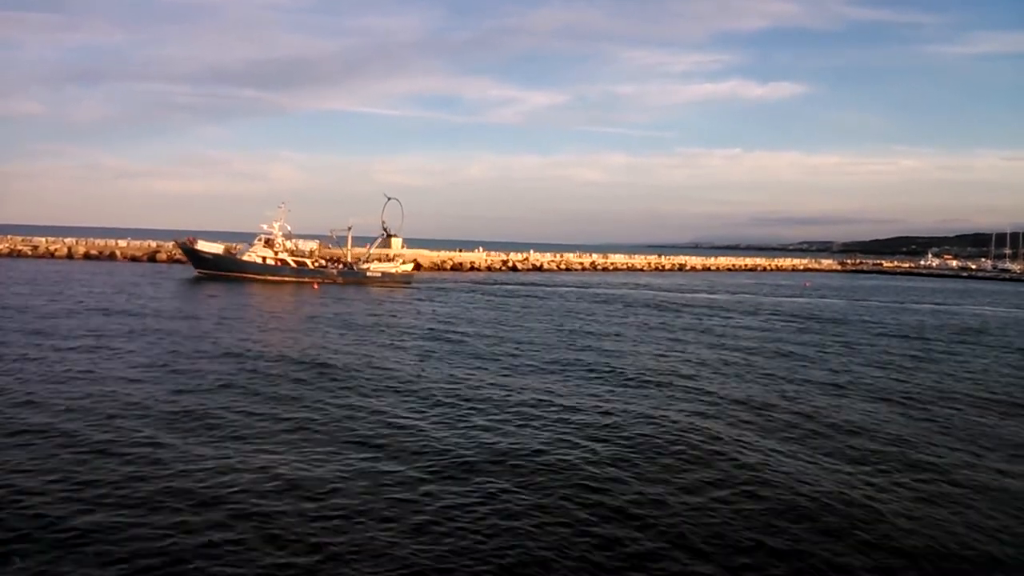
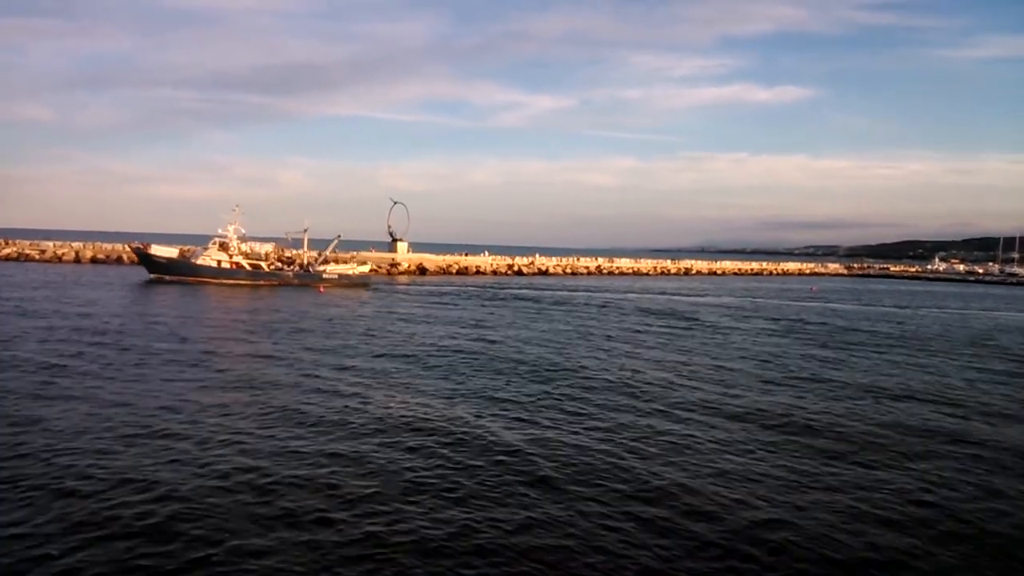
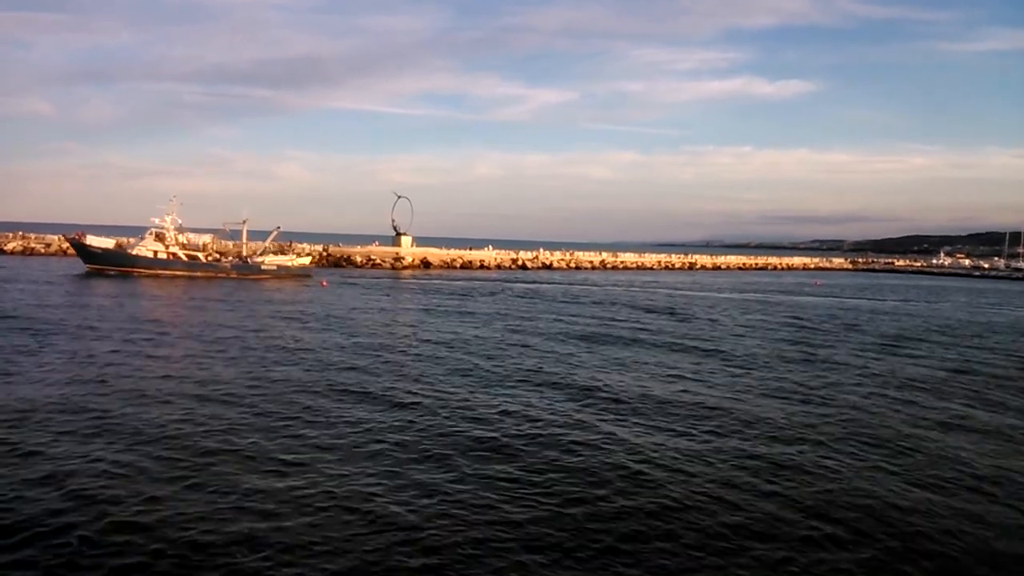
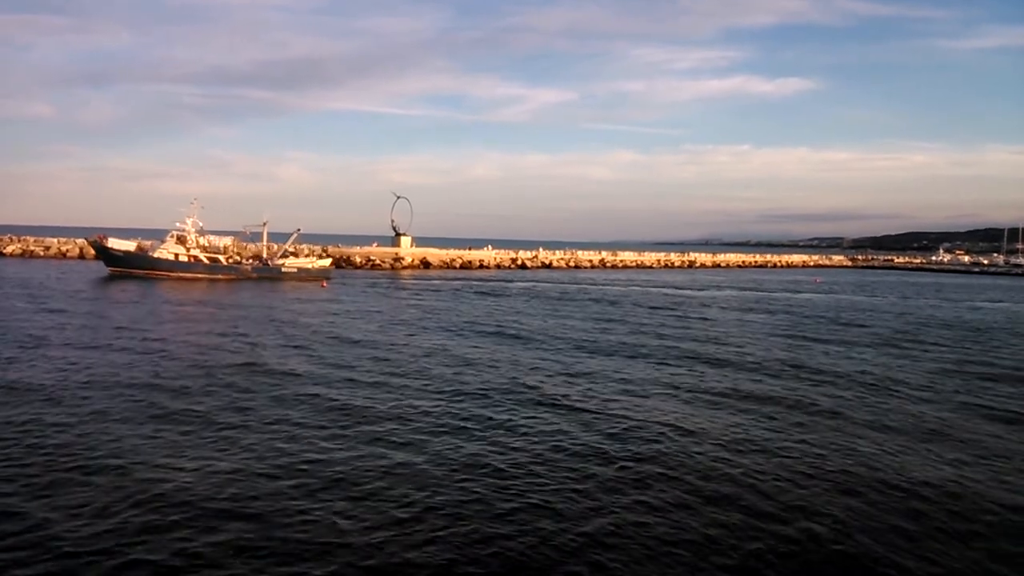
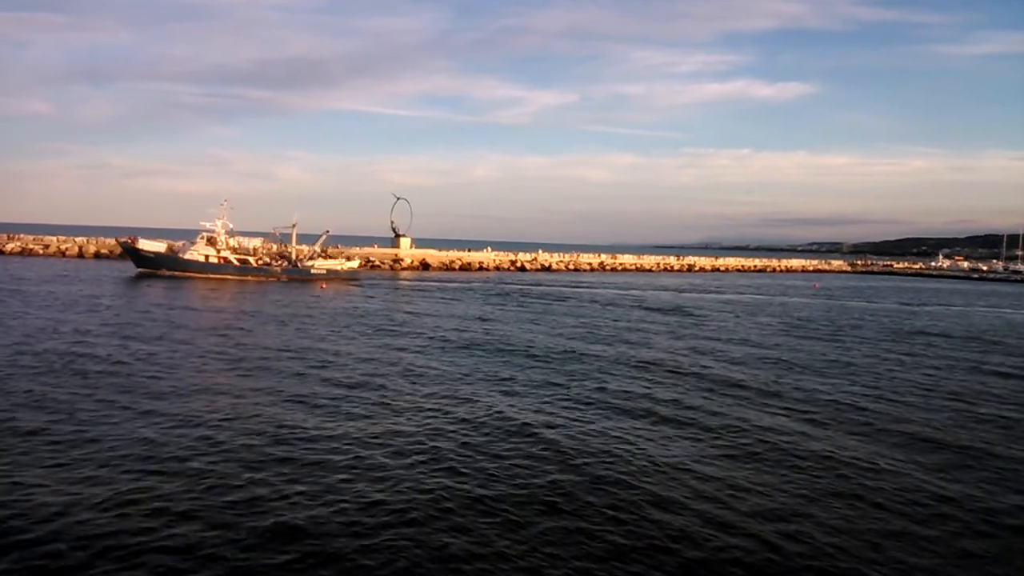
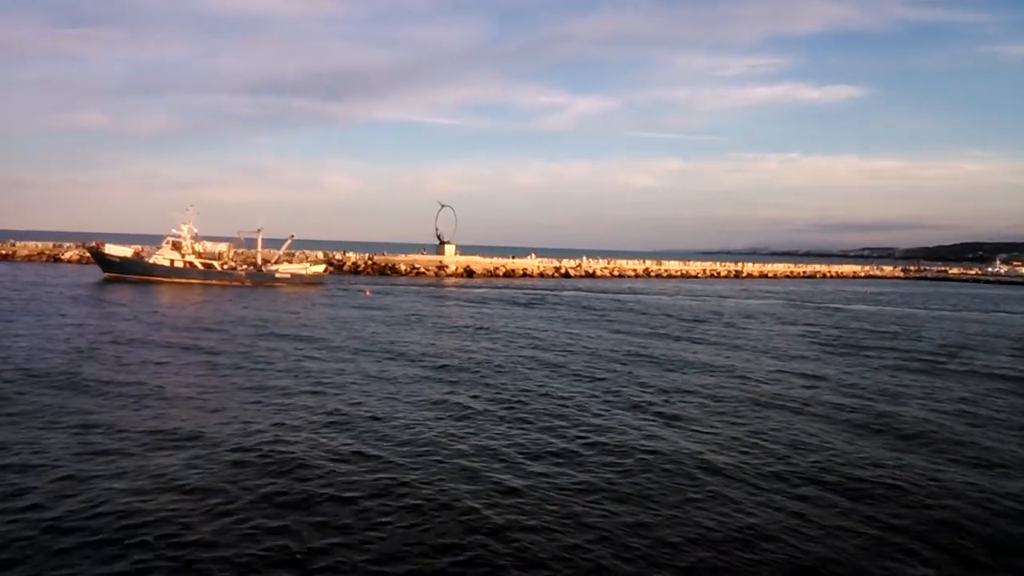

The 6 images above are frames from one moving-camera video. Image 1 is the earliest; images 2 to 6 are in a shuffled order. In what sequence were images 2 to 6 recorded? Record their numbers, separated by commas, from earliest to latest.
2, 5, 4, 3, 6
